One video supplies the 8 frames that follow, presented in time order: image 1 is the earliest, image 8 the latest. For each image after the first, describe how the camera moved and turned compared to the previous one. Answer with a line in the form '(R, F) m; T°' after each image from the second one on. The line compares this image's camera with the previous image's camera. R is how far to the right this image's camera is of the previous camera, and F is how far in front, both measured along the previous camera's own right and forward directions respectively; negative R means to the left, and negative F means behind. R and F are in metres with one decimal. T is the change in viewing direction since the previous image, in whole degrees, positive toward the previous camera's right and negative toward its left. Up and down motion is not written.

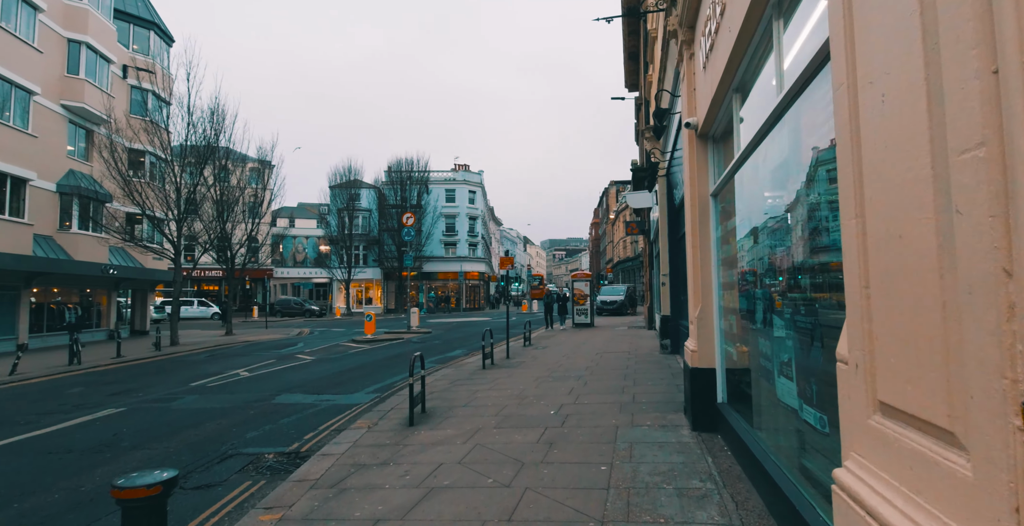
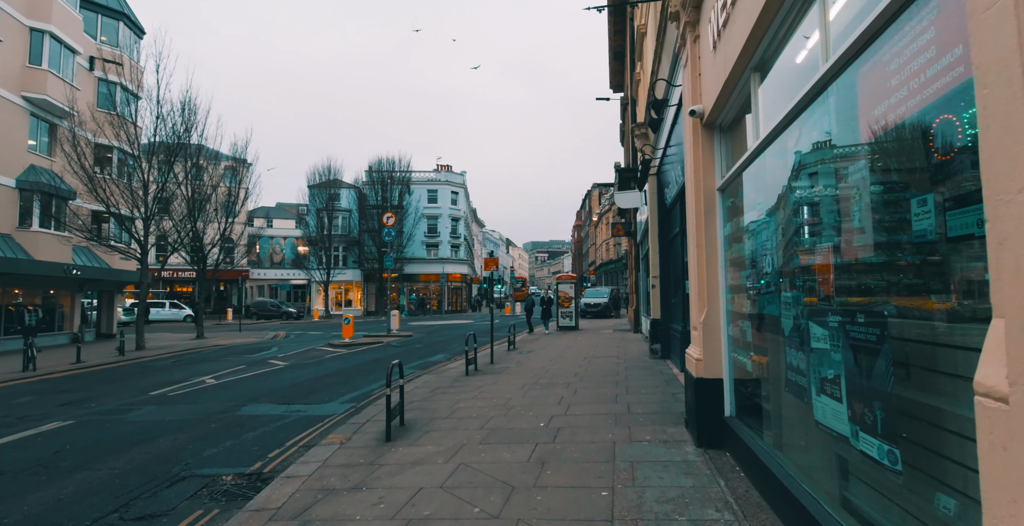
(-0.1, +0.6) m; +2°
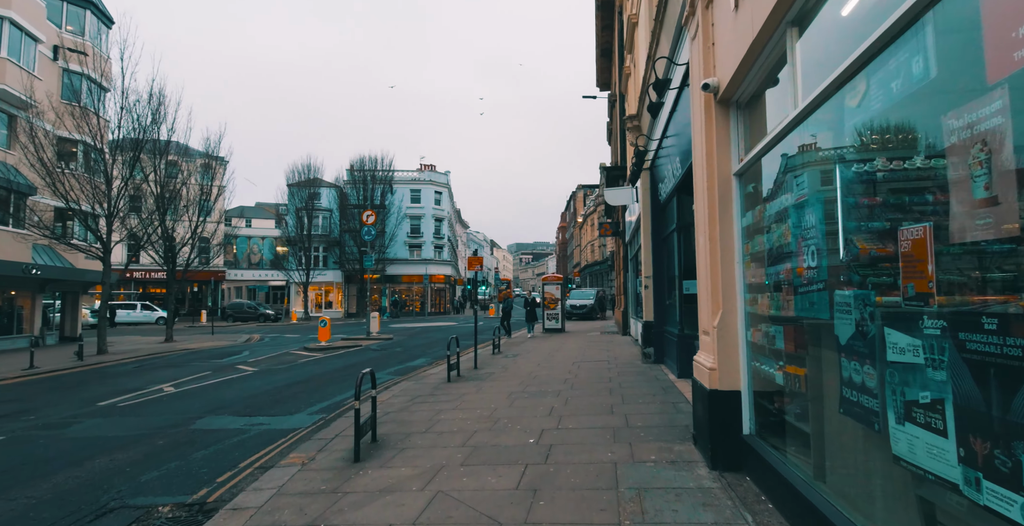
(0.0, +0.7) m; +2°
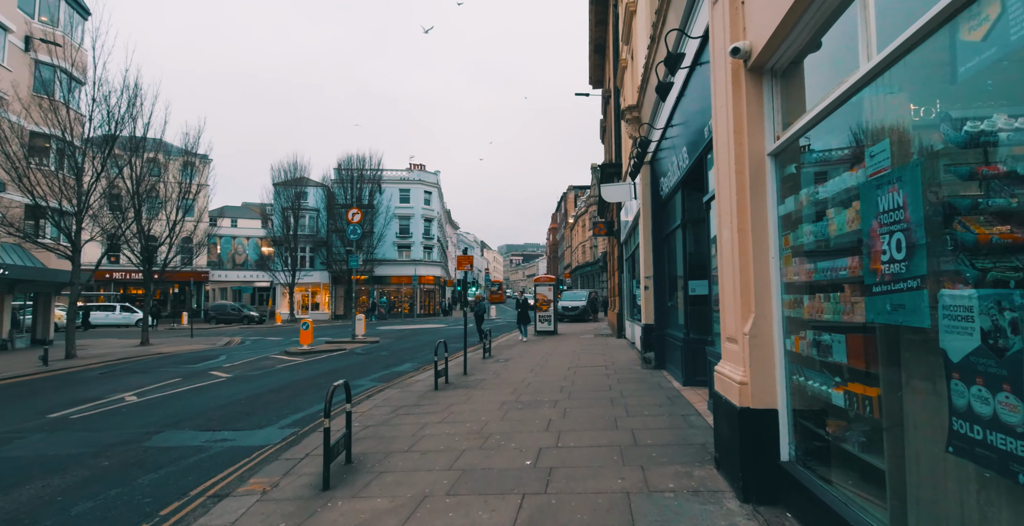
(0.0, +0.7) m; +1°
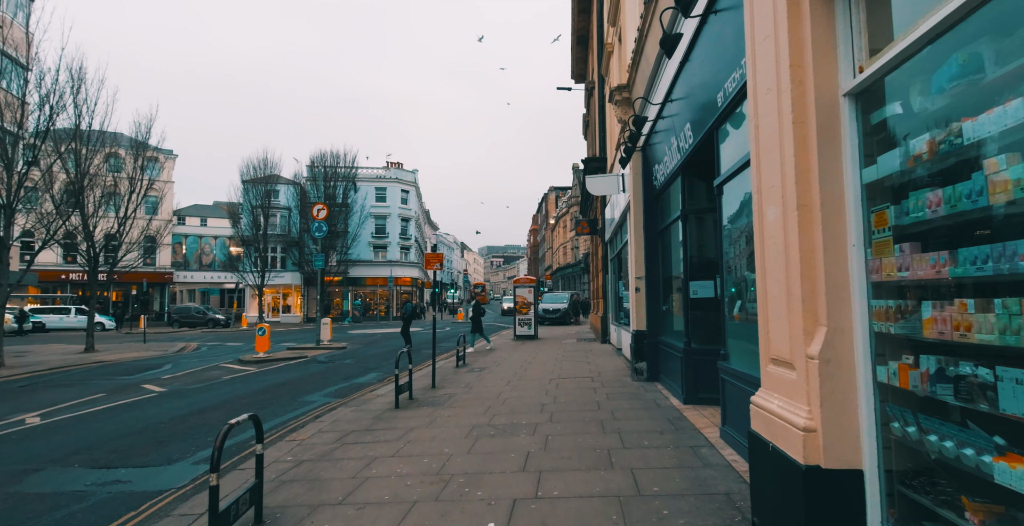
(+0.1, +1.3) m; +2°
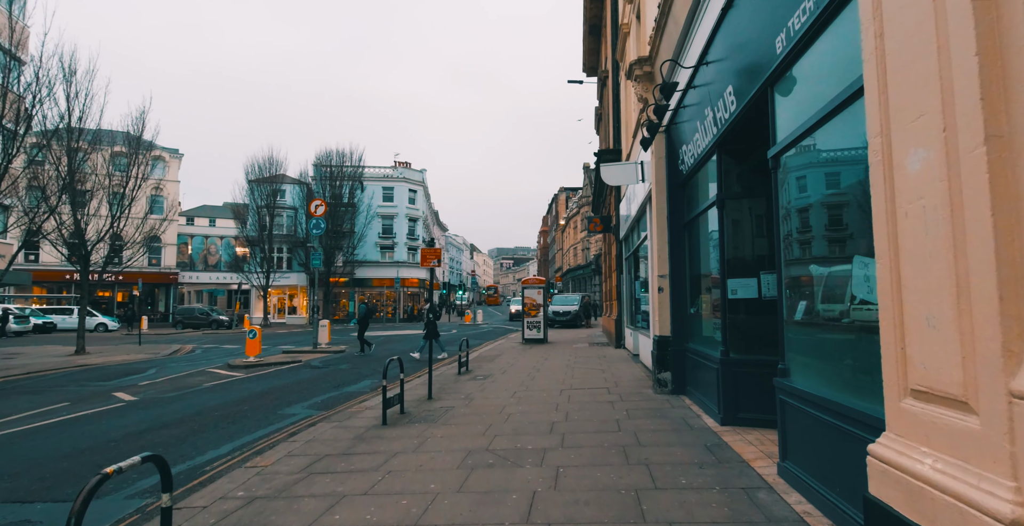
(+0.1, +1.2) m; -1°
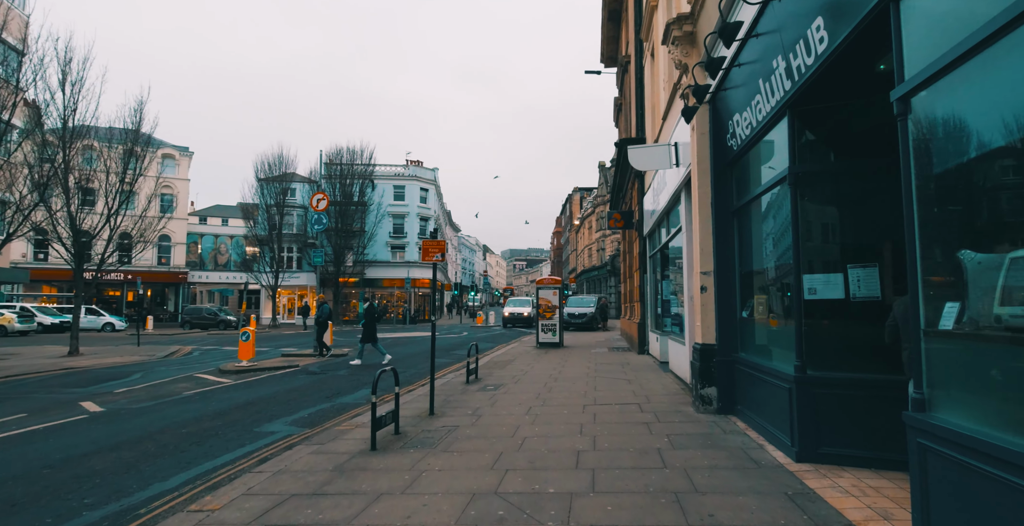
(0.0, +1.3) m; -1°
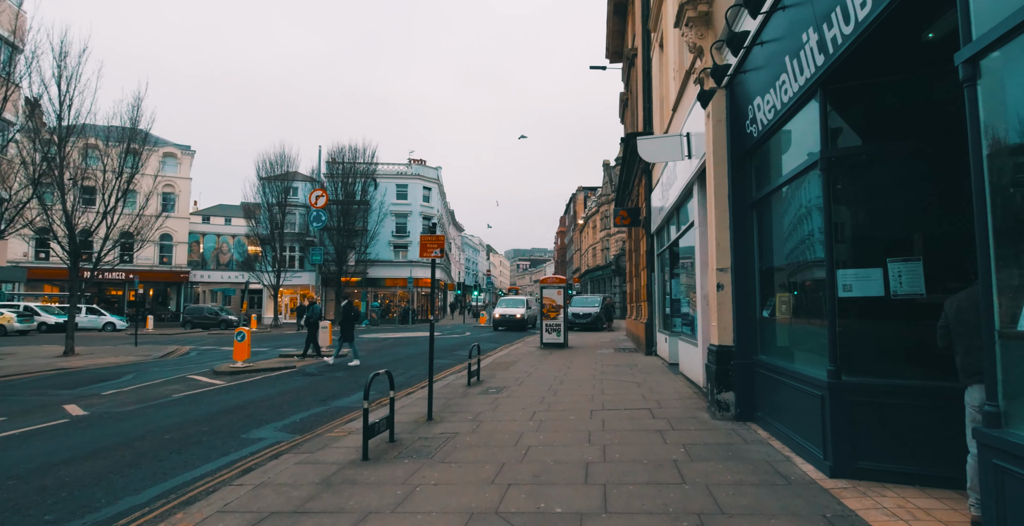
(0.0, +0.5) m; 0°
